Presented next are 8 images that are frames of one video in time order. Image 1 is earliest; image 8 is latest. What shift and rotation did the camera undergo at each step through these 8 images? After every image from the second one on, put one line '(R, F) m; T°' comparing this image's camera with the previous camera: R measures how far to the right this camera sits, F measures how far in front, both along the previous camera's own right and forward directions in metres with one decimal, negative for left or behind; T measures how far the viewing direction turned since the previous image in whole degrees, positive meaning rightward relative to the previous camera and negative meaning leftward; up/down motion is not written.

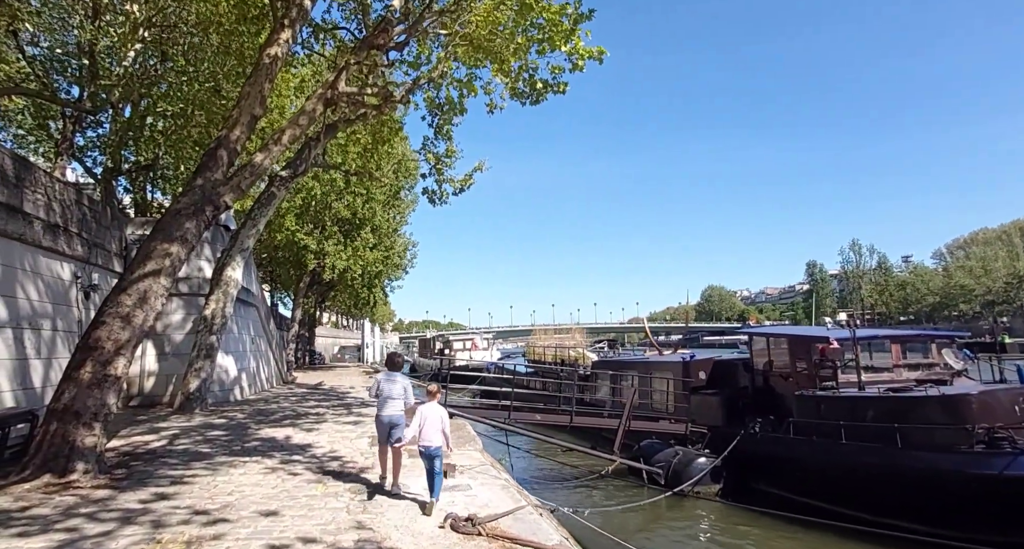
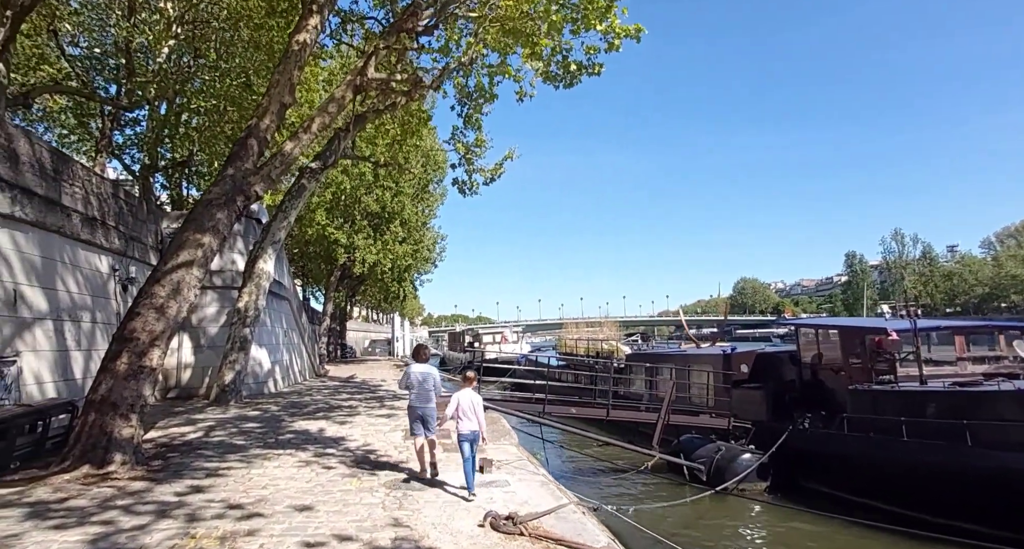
(-0.1, +0.3) m; -3°
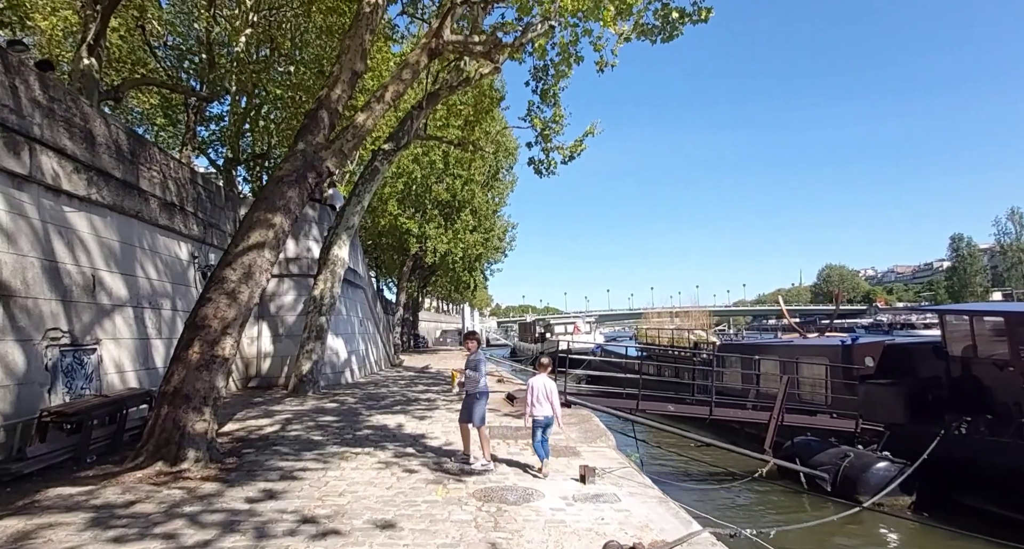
(-0.4, +1.1) m; -7°
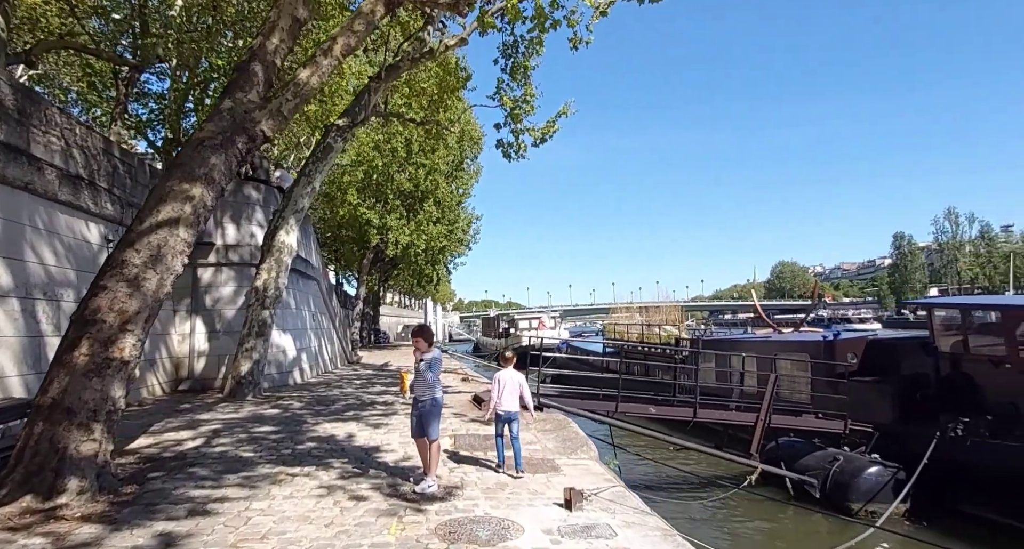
(-0.1, +1.2) m; +4°
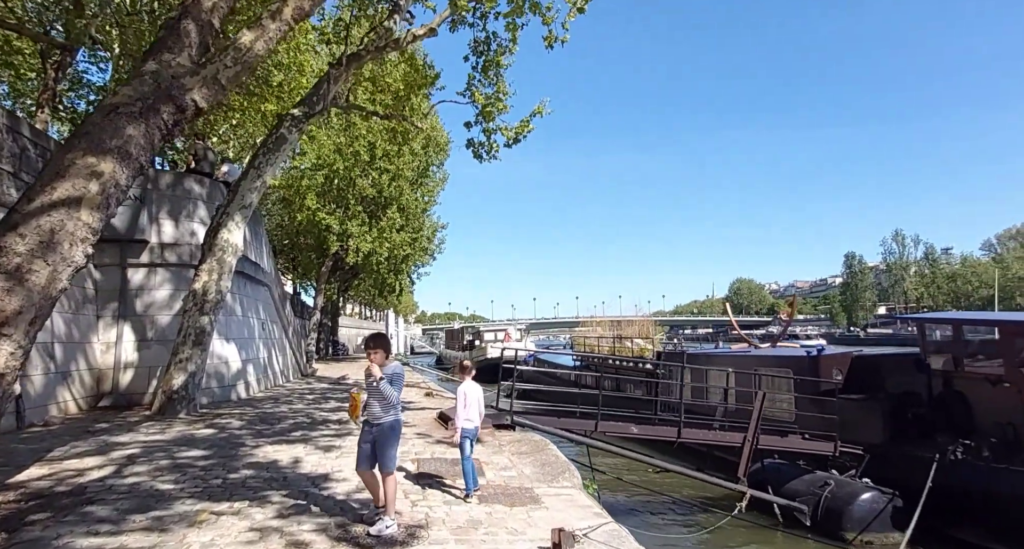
(-0.1, +1.0) m; +4°
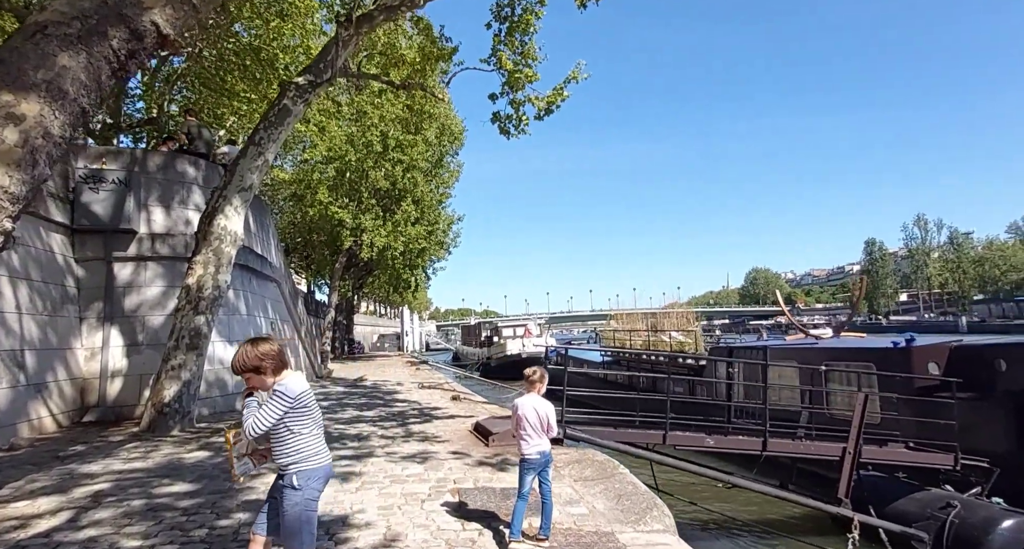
(-0.5, +1.6) m; -1°
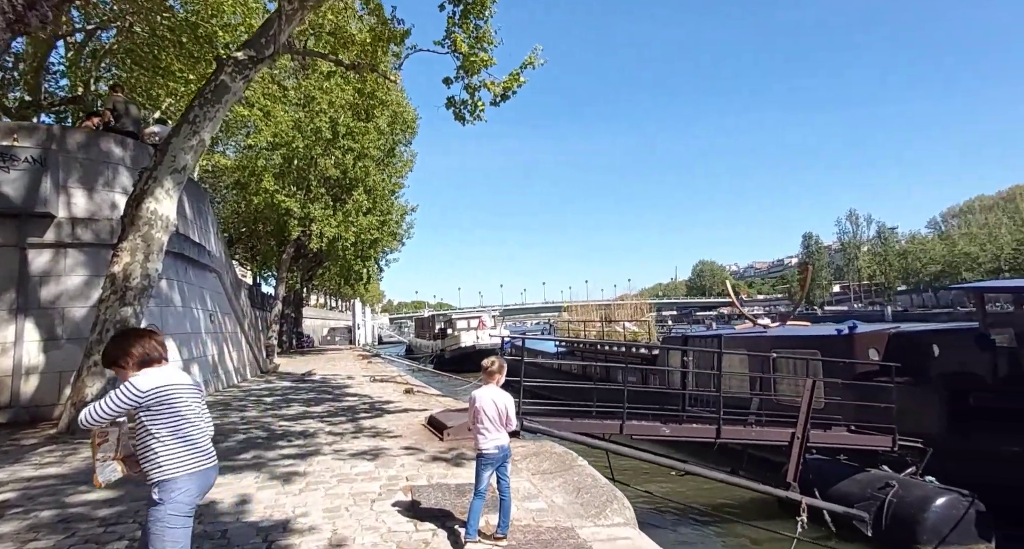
(0.0, +0.3) m; +5°
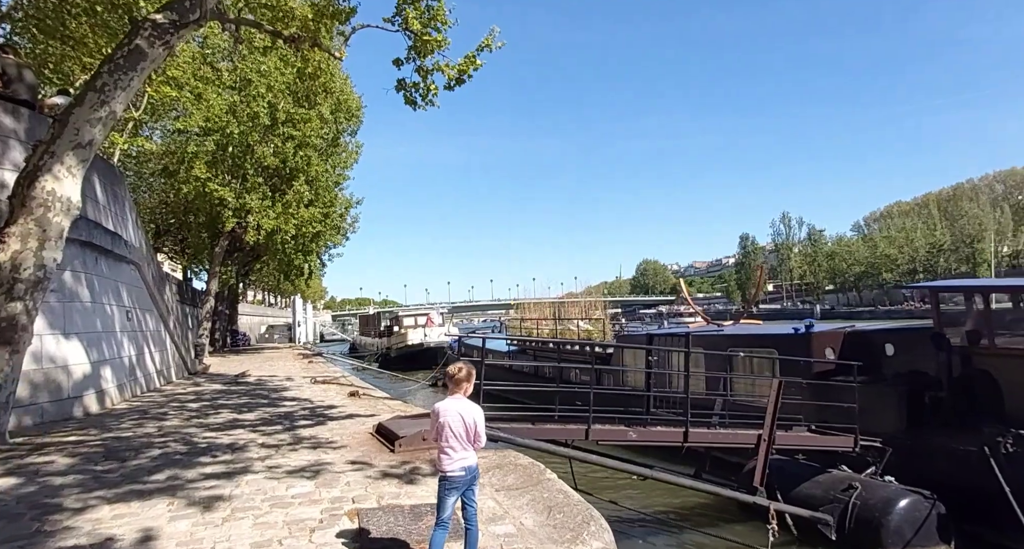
(-0.2, +0.7) m; +5°
